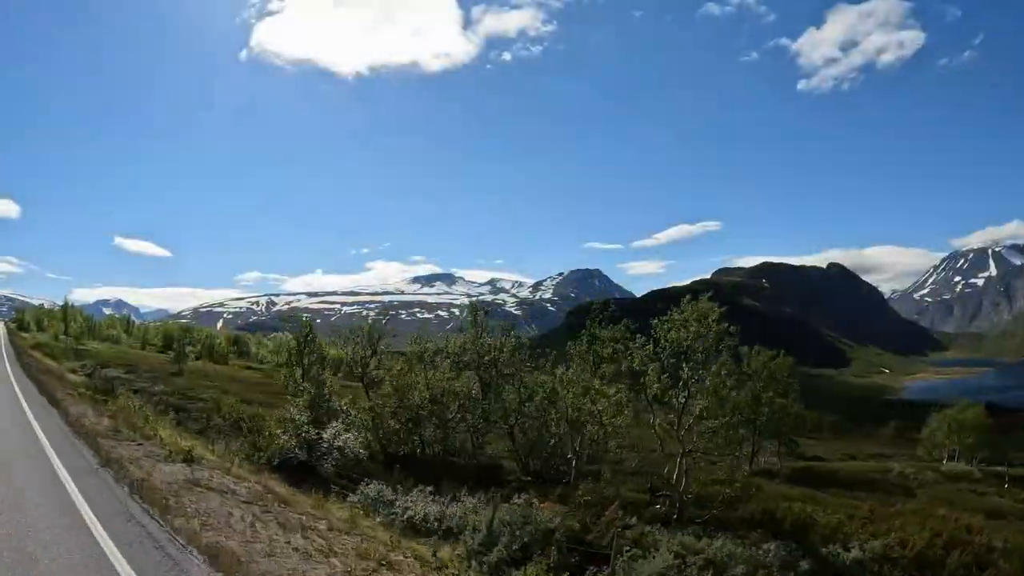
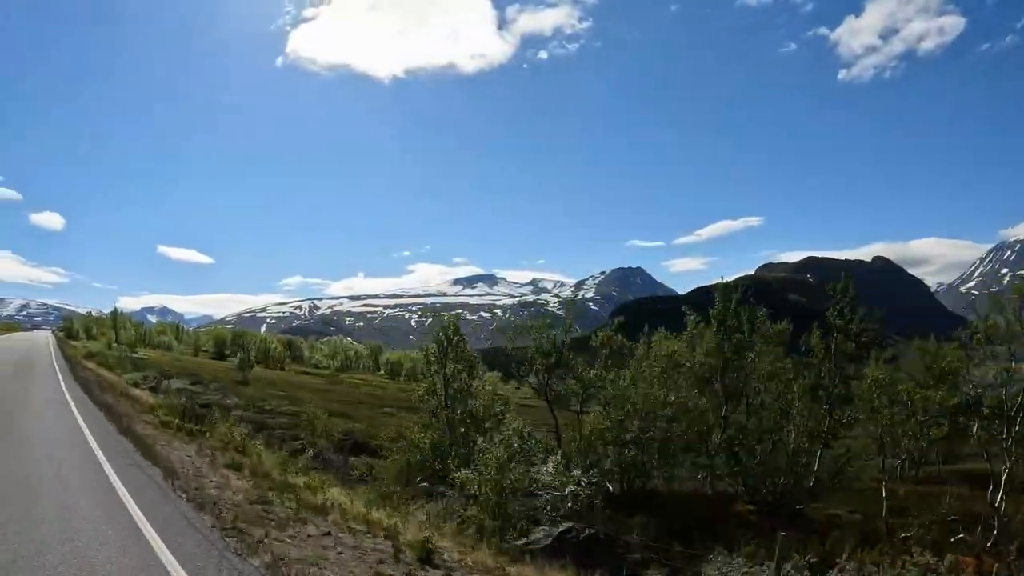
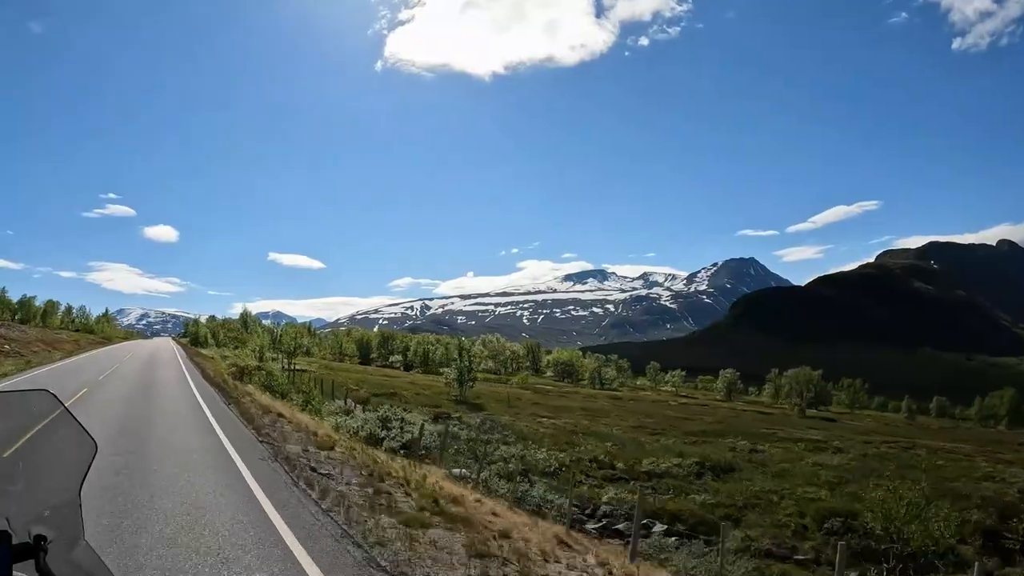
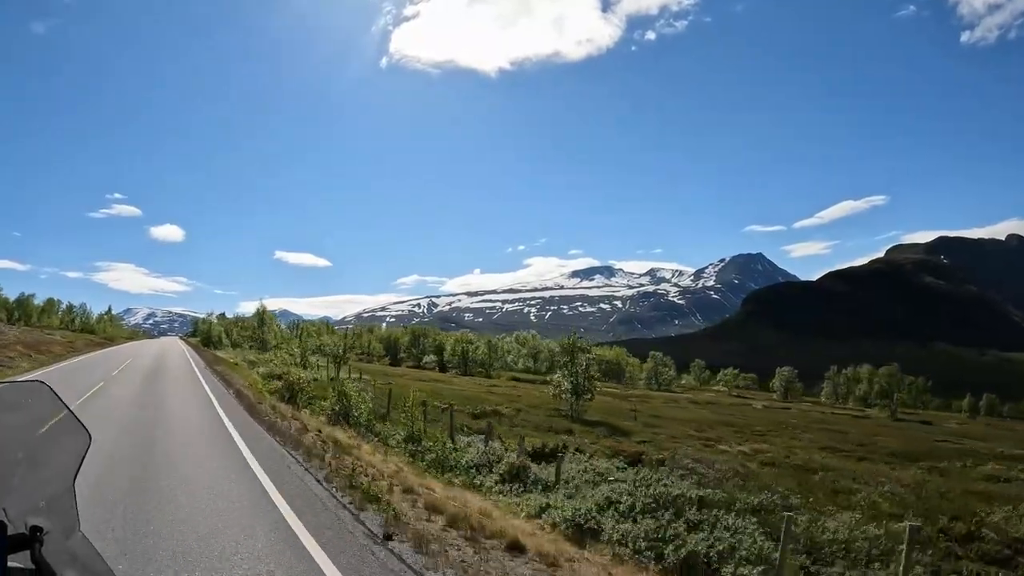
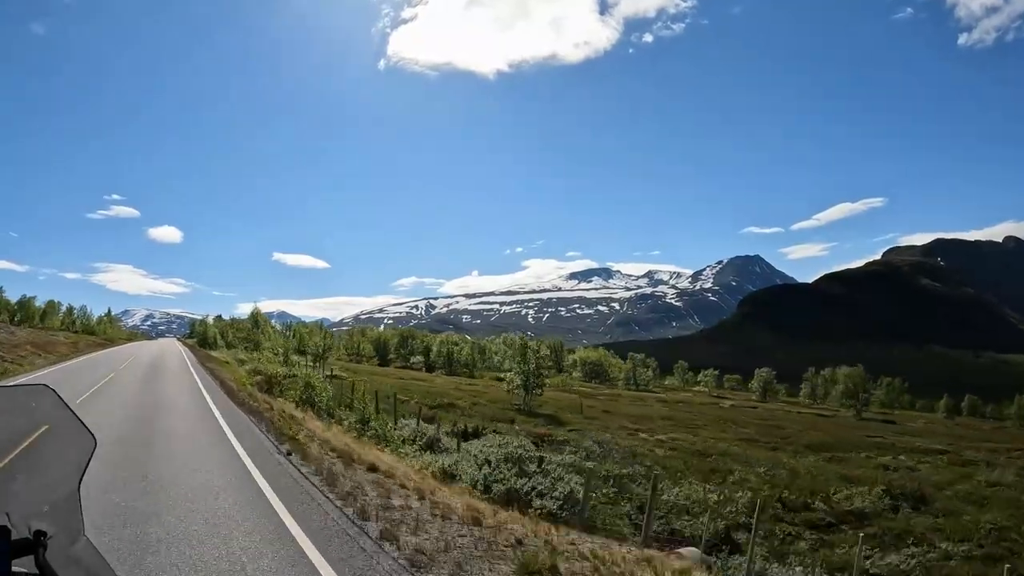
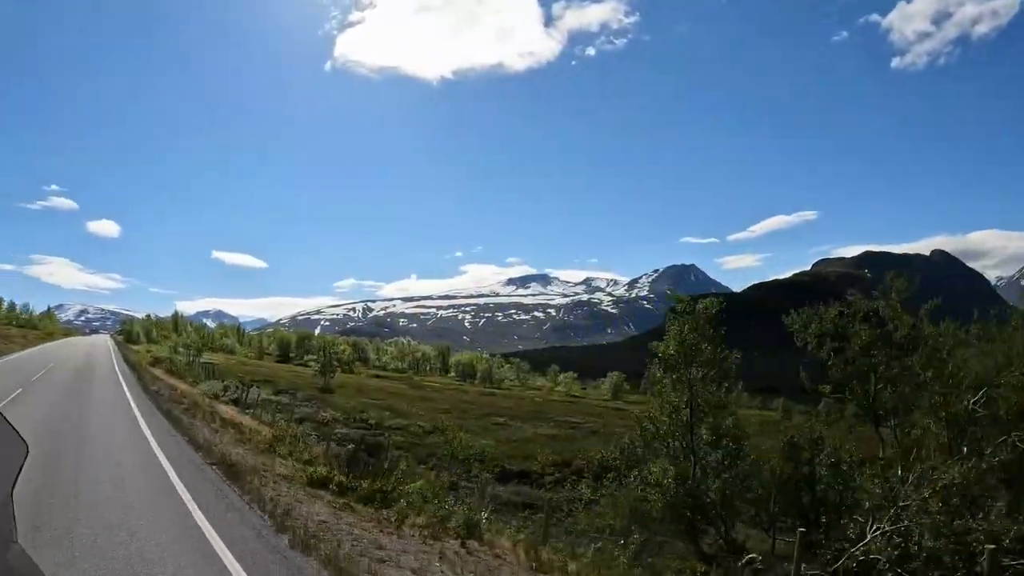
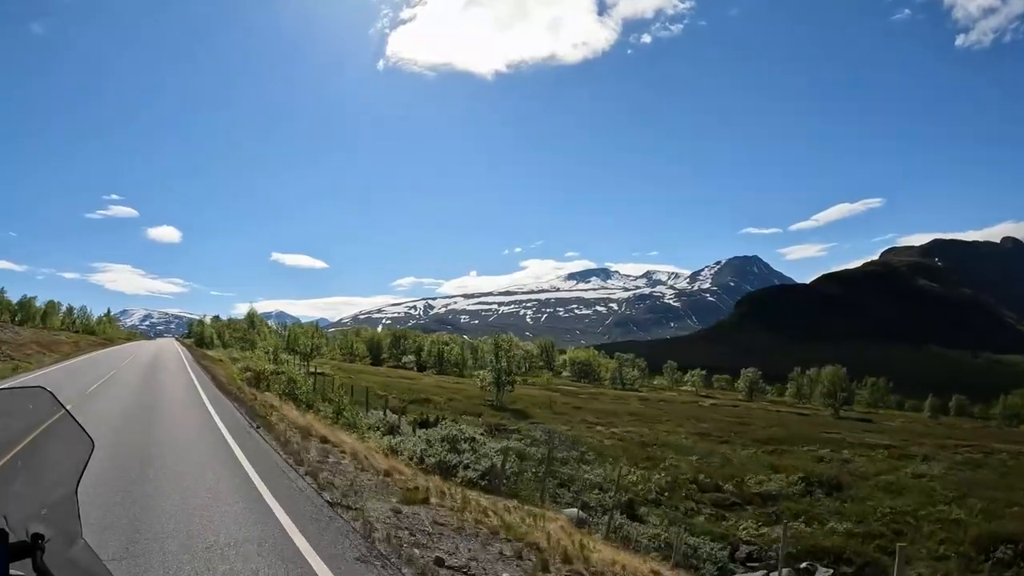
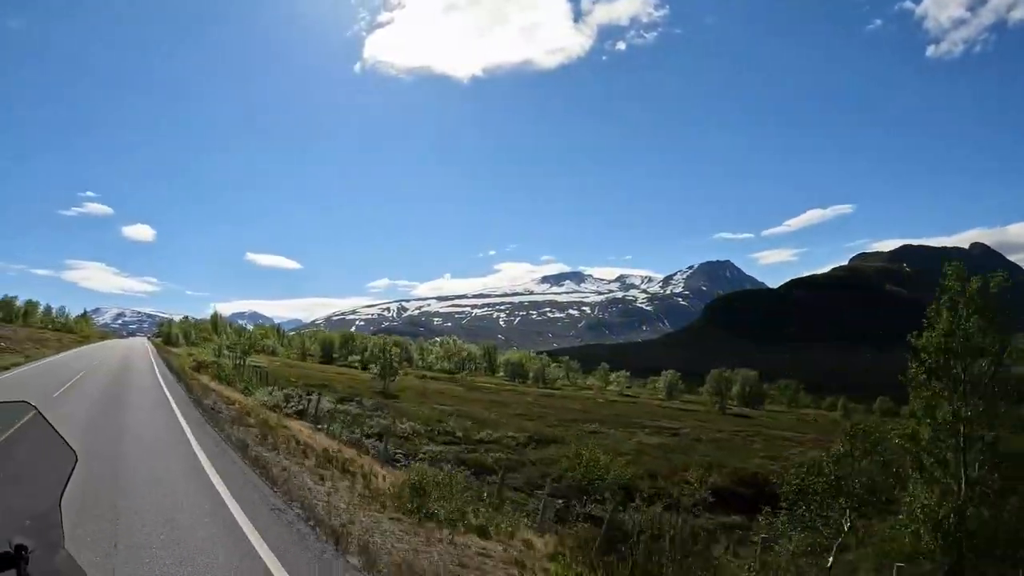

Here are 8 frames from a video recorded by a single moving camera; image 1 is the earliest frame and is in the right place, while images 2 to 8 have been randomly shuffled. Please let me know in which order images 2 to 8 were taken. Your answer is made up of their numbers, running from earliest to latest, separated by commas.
2, 6, 8, 3, 7, 5, 4
